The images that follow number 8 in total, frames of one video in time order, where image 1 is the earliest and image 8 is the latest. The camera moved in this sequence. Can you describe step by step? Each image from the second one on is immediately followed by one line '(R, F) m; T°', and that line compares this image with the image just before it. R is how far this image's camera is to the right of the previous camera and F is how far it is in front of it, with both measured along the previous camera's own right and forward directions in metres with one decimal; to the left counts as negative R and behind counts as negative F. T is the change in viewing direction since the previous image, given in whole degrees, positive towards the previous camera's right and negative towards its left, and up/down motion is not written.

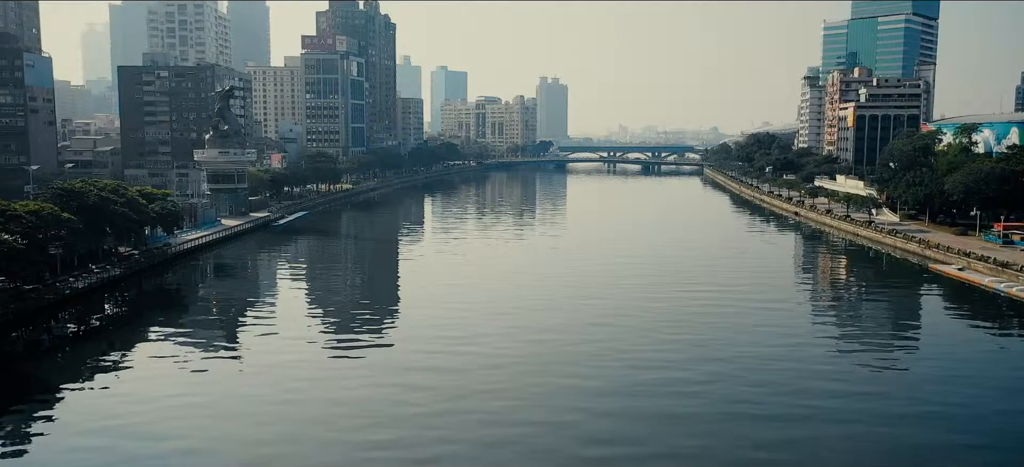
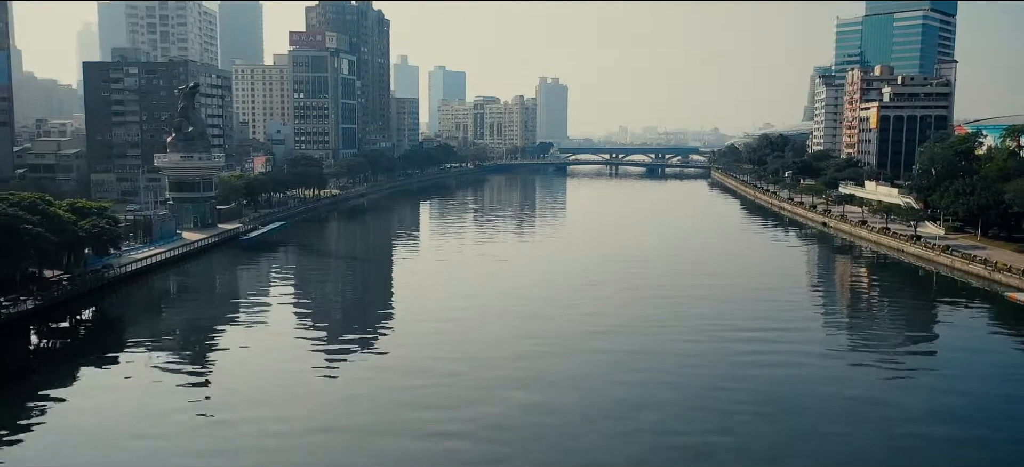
(0.0, +7.4) m; 0°
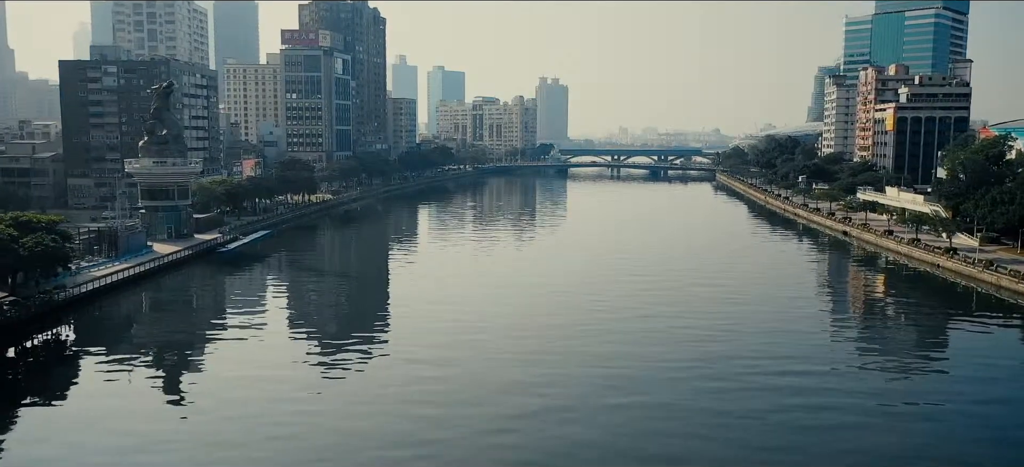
(0.0, +4.6) m; 0°
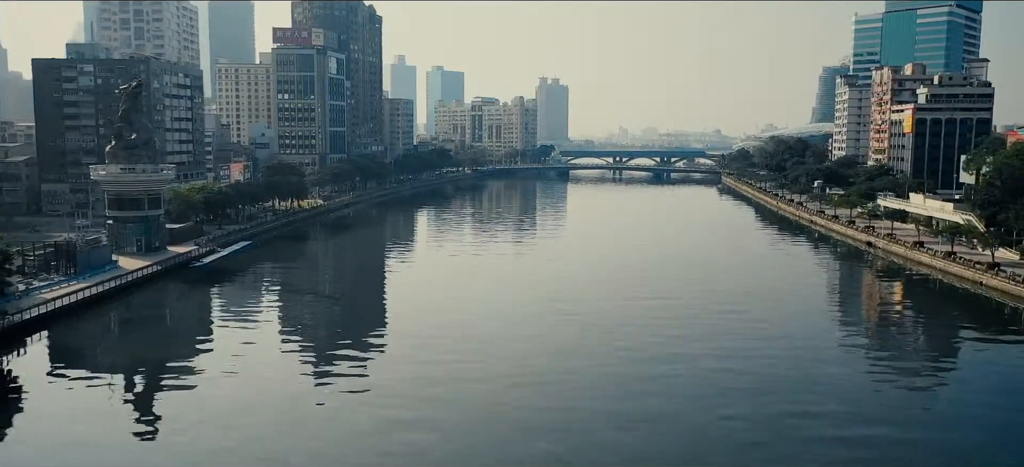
(0.0, +4.6) m; 0°
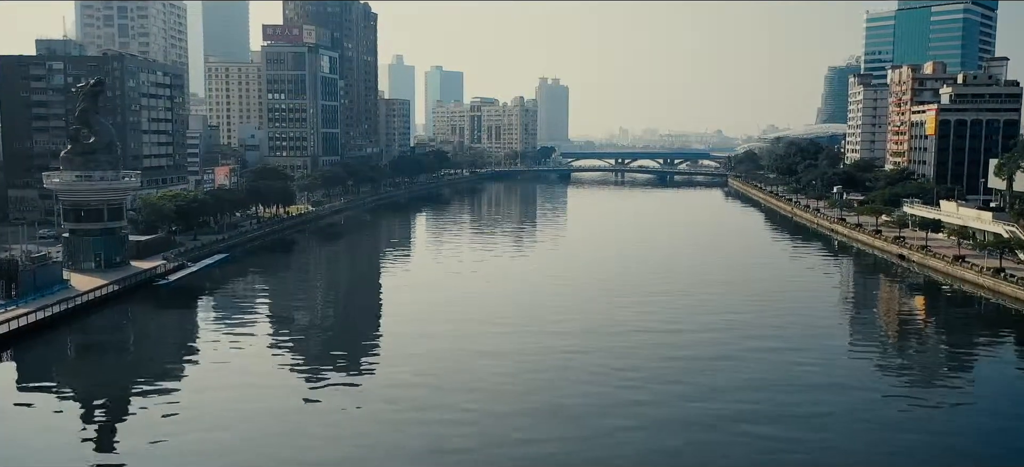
(0.0, +5.2) m; 0°
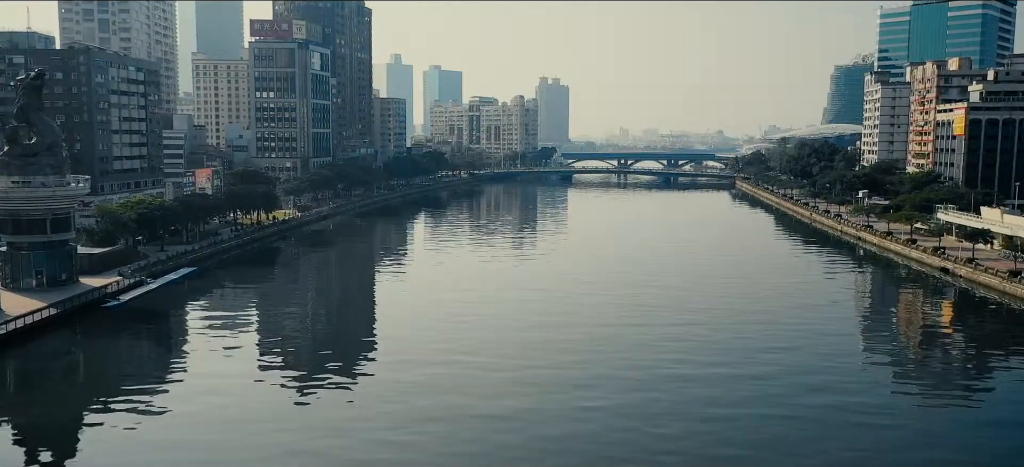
(0.0, +5.8) m; 0°
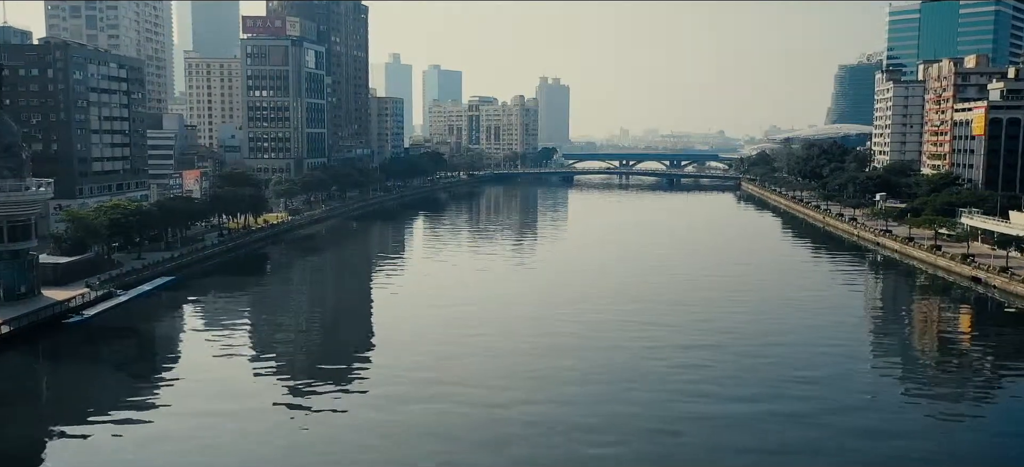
(0.0, +3.5) m; 0°
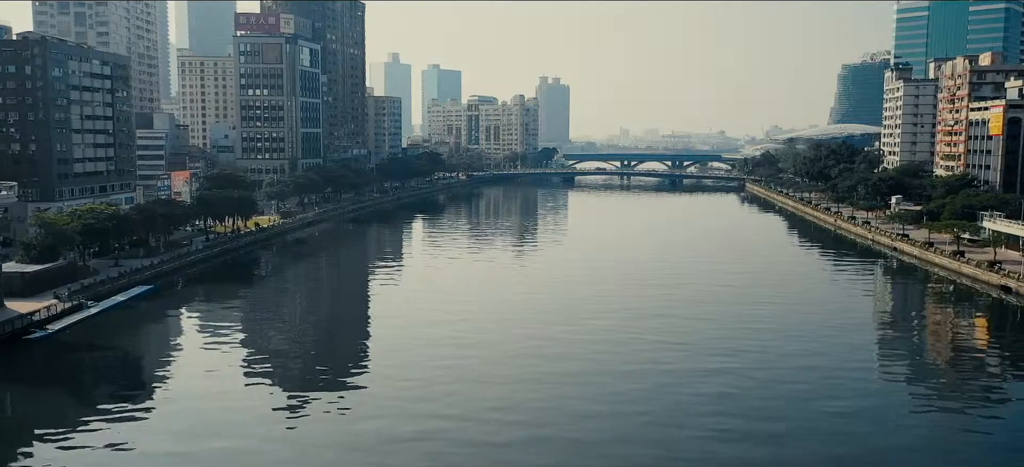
(0.0, +2.9) m; 0°
